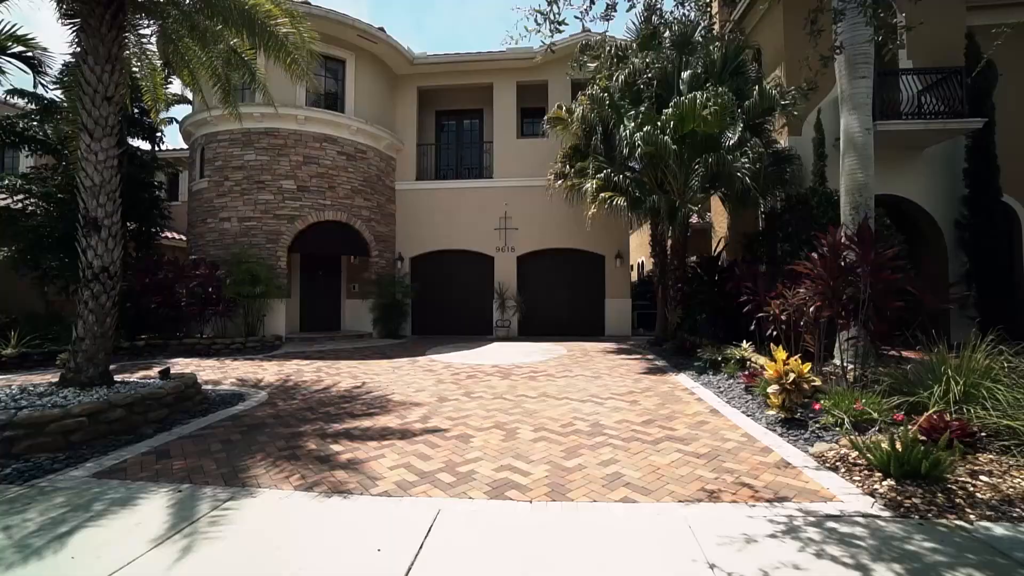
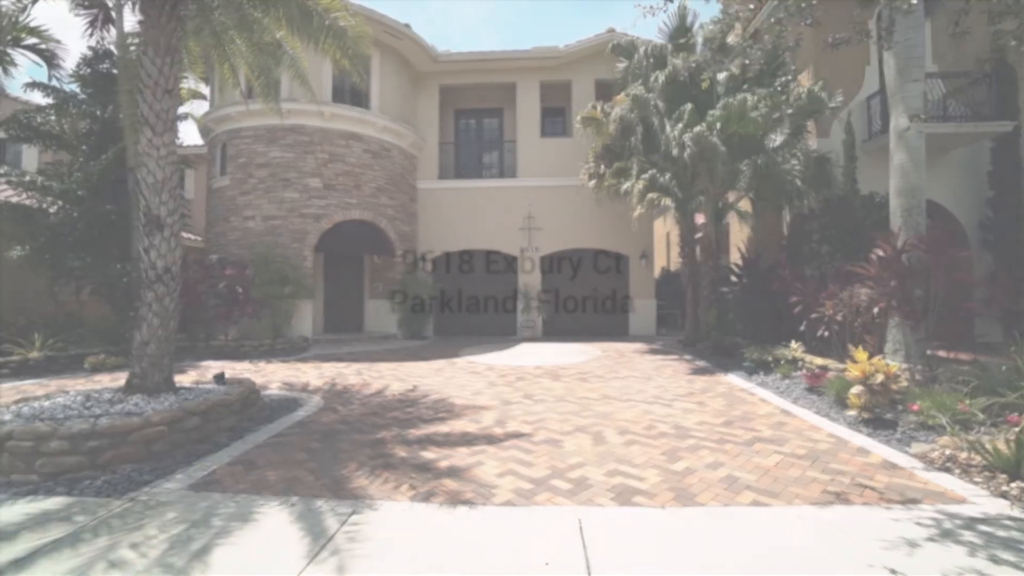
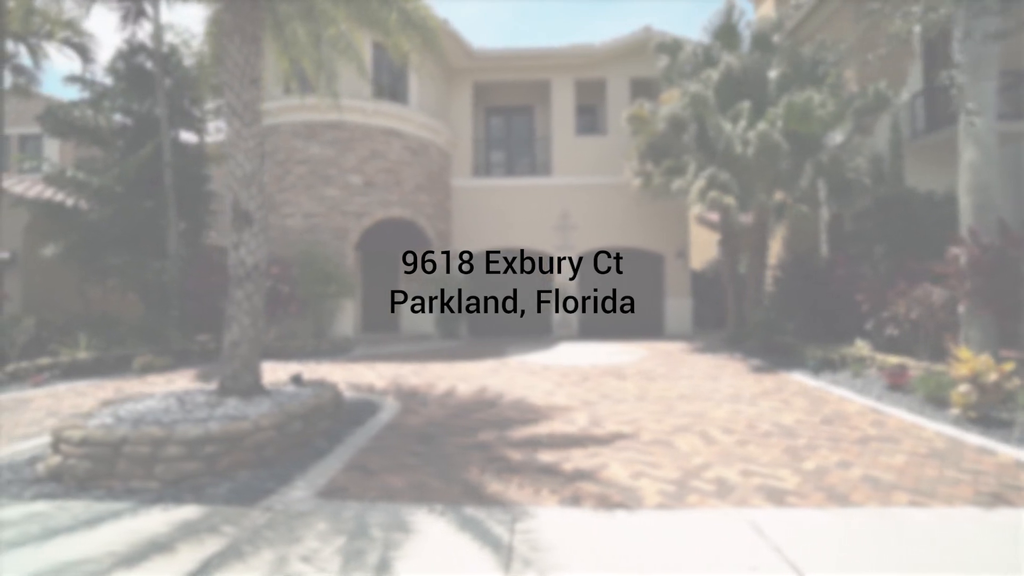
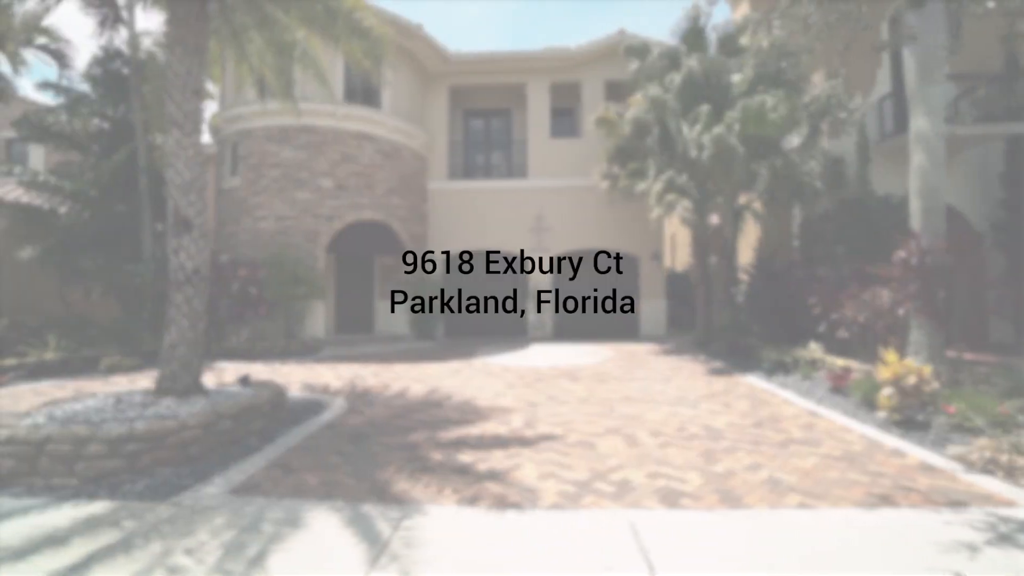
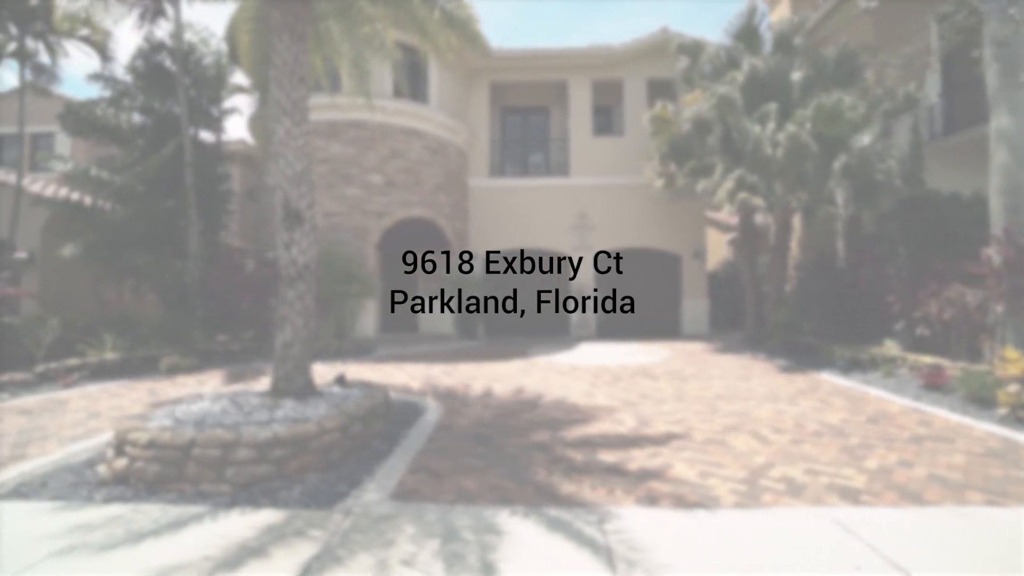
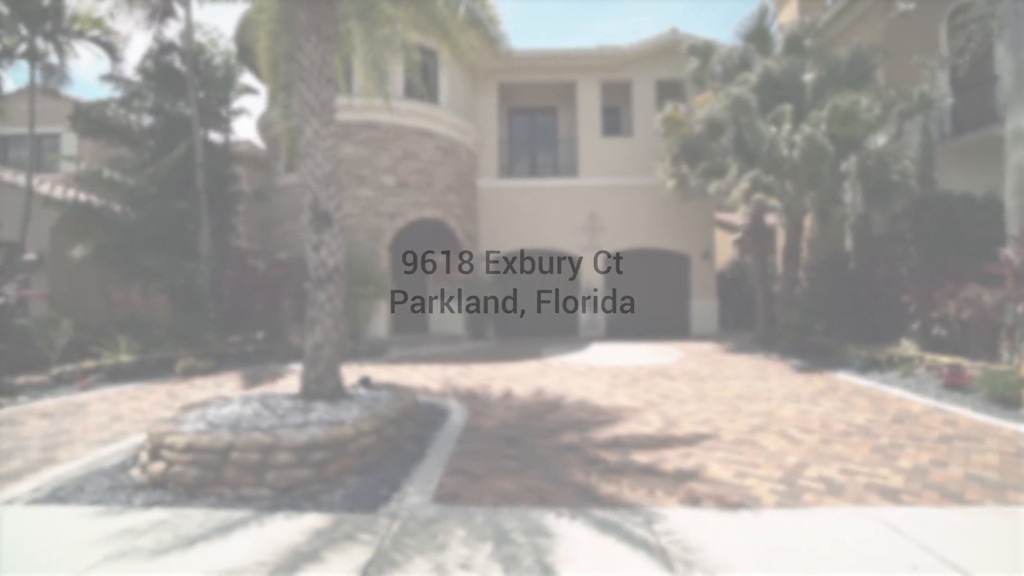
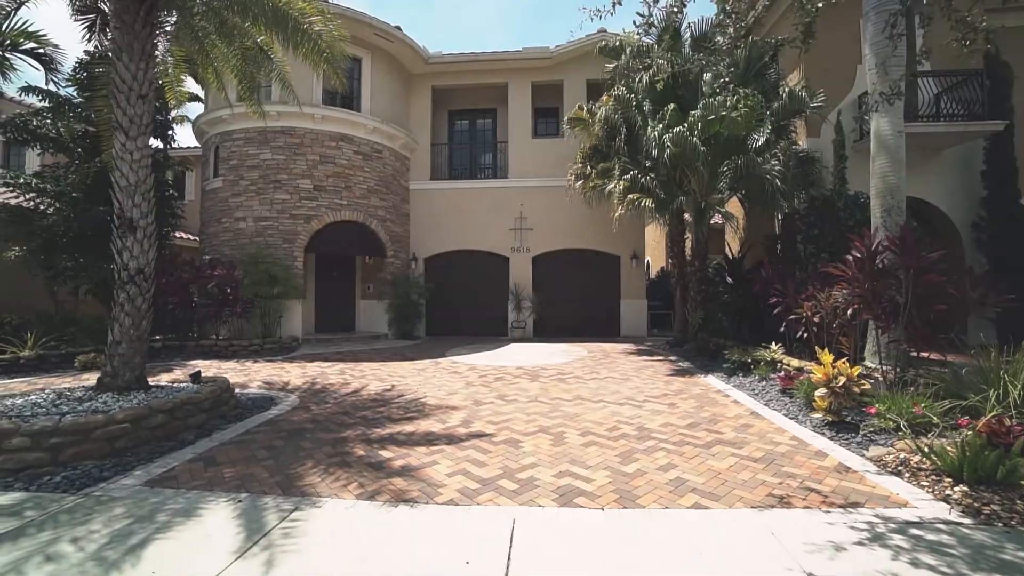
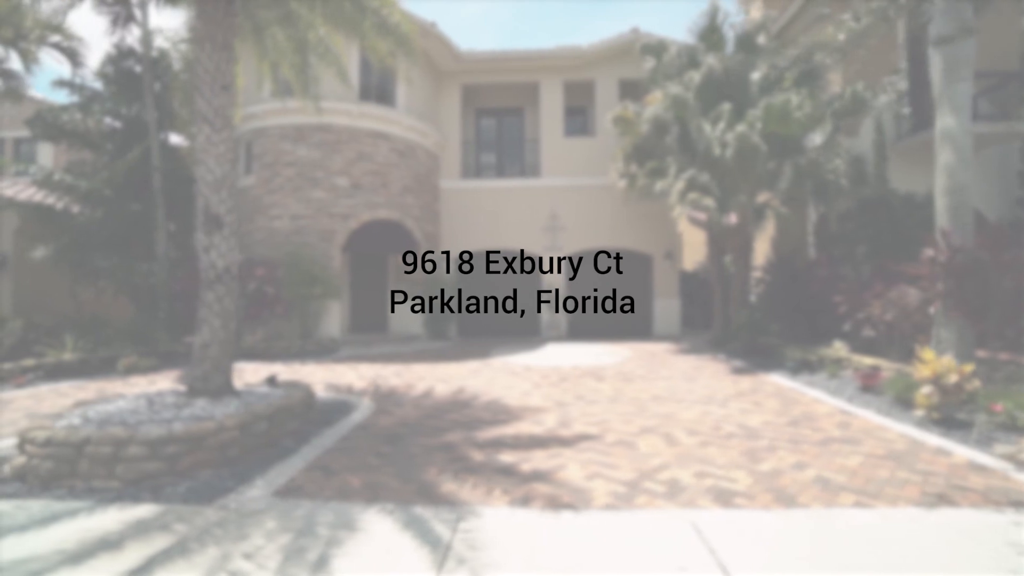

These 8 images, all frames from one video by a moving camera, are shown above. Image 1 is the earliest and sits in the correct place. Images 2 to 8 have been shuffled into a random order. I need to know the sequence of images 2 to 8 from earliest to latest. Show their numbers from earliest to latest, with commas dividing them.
7, 2, 4, 8, 3, 5, 6
